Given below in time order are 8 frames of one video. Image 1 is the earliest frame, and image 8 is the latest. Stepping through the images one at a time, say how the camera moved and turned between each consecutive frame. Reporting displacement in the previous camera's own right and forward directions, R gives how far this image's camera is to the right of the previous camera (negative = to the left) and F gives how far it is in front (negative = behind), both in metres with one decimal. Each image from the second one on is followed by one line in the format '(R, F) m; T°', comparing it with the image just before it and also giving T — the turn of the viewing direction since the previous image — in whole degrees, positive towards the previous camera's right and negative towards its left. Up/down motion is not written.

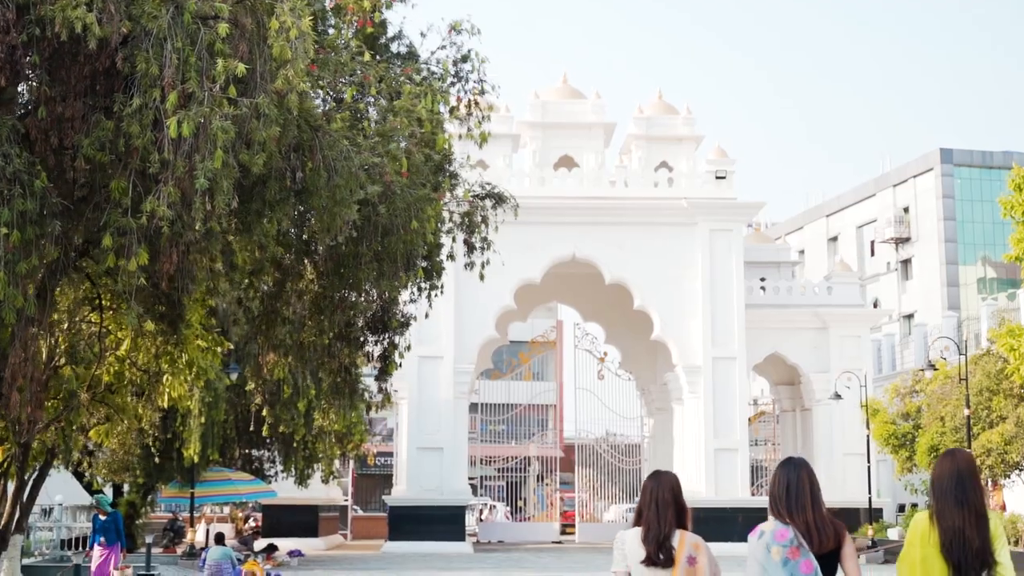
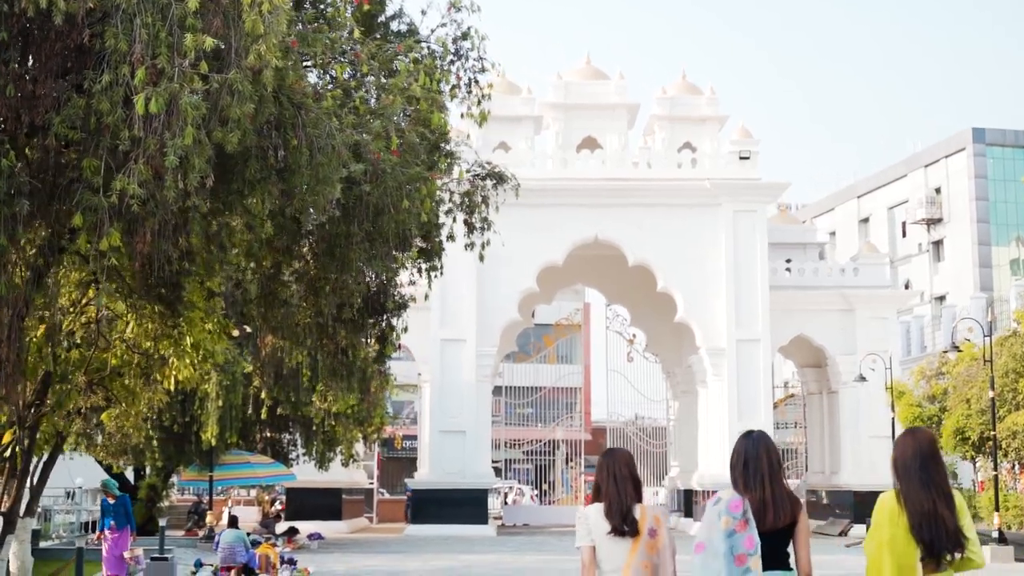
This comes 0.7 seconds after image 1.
(+0.3, +0.2) m; -1°
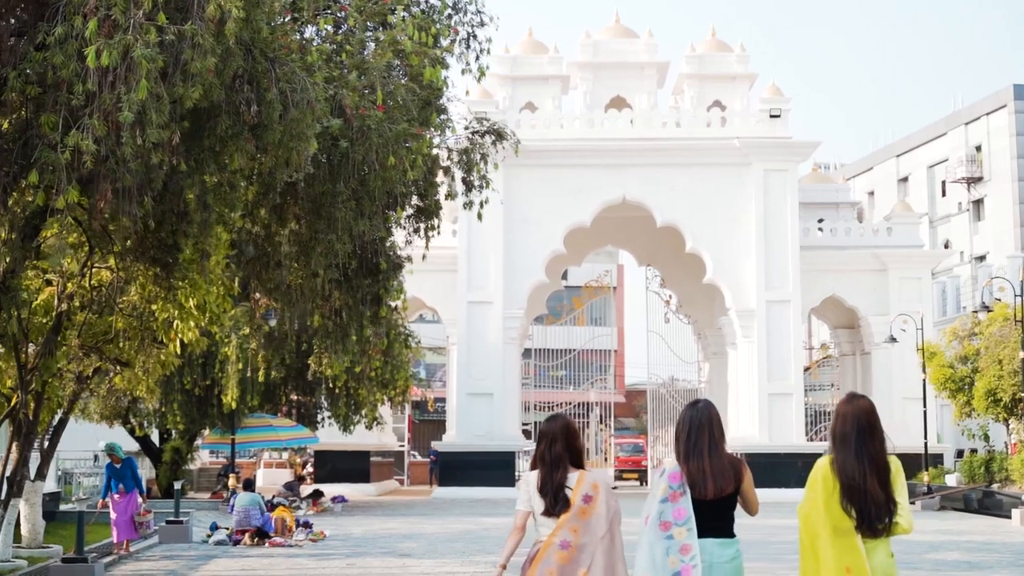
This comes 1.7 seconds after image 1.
(+0.3, +0.3) m; -2°
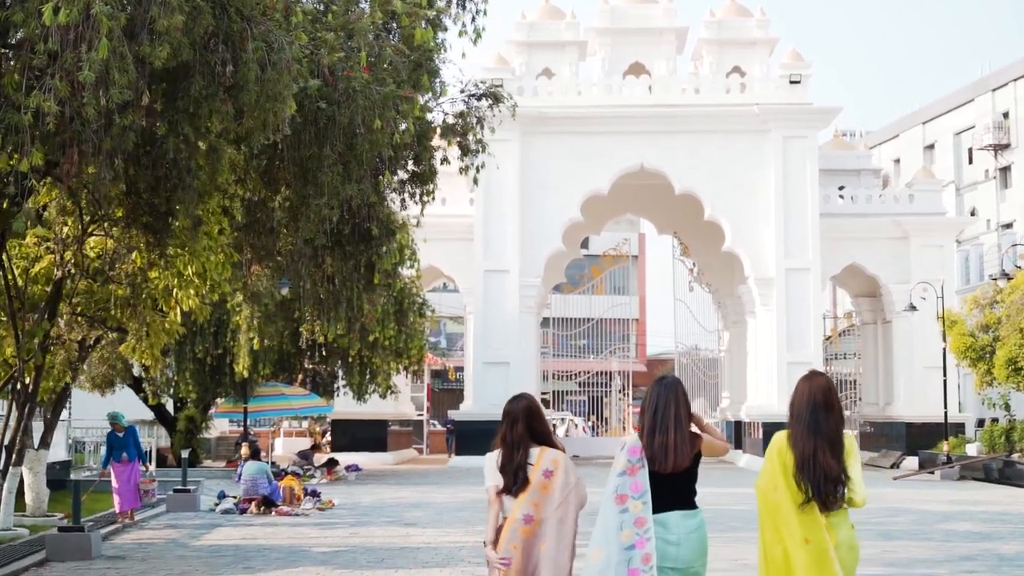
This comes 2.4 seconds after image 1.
(+0.2, +0.2) m; -1°
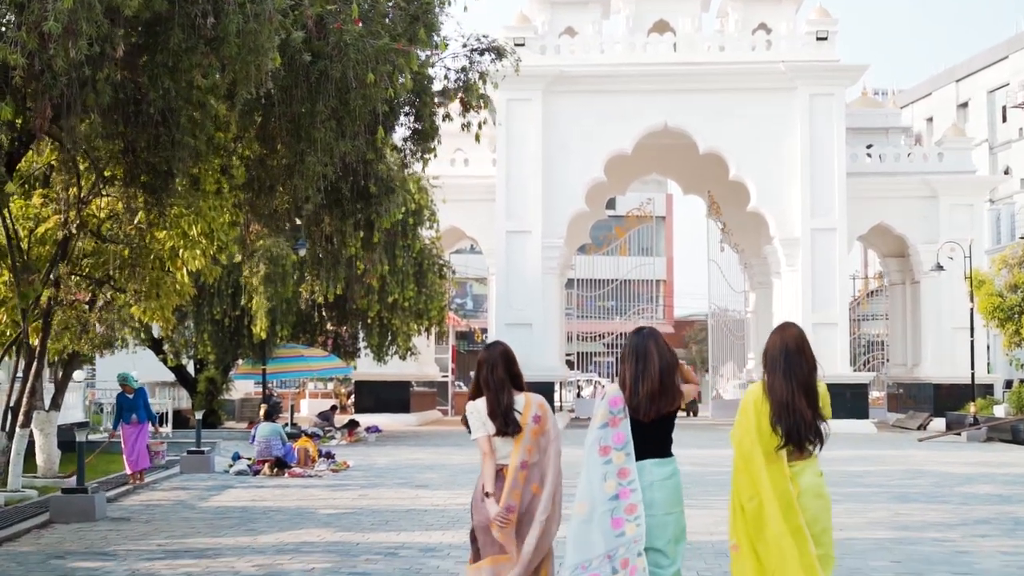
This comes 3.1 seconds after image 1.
(+0.2, +0.2) m; -1°
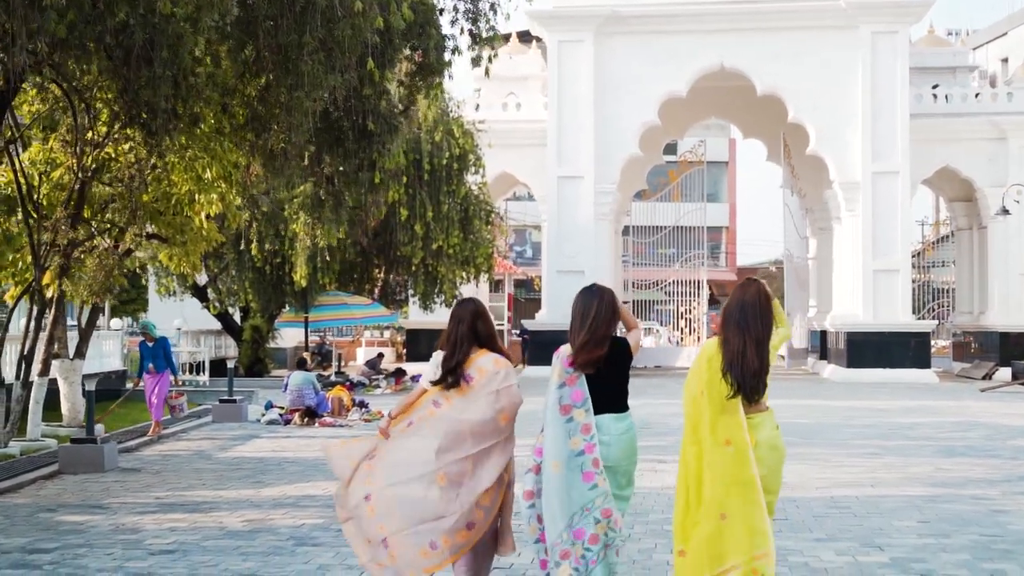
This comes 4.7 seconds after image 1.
(+0.4, +0.5) m; -3°
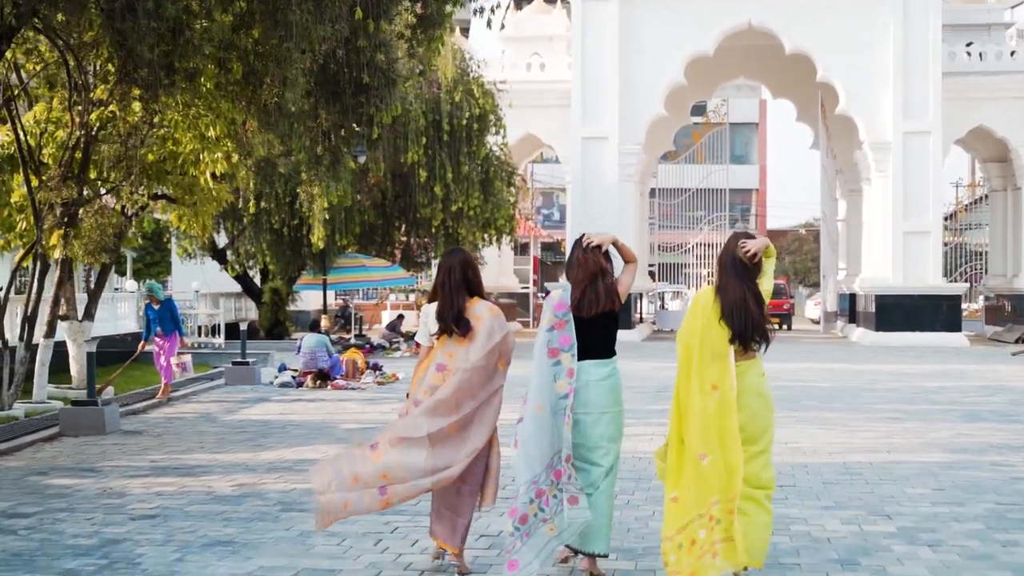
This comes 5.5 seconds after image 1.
(+0.2, +0.3) m; -1°
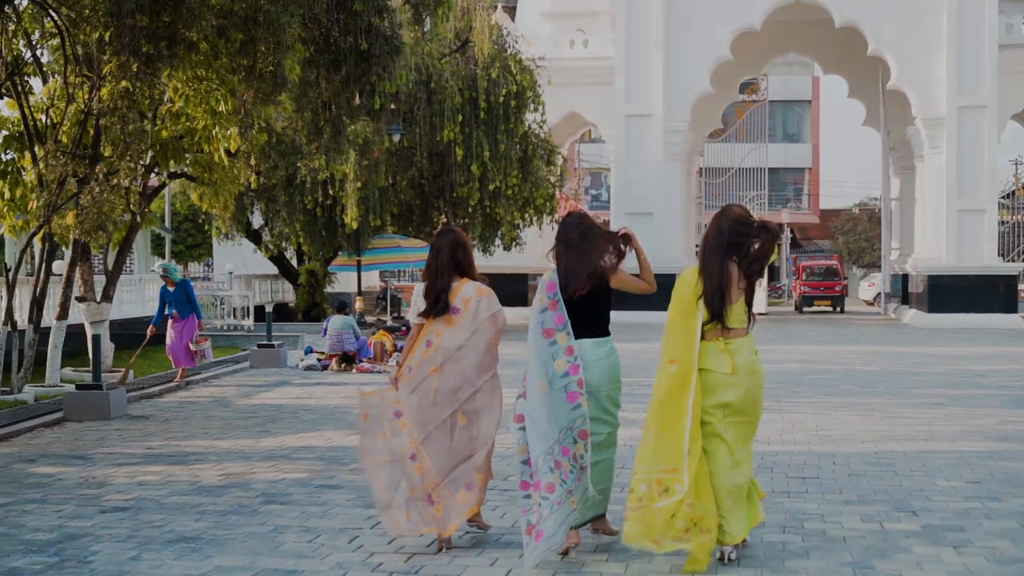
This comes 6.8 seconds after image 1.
(+0.3, +0.5) m; -2°
